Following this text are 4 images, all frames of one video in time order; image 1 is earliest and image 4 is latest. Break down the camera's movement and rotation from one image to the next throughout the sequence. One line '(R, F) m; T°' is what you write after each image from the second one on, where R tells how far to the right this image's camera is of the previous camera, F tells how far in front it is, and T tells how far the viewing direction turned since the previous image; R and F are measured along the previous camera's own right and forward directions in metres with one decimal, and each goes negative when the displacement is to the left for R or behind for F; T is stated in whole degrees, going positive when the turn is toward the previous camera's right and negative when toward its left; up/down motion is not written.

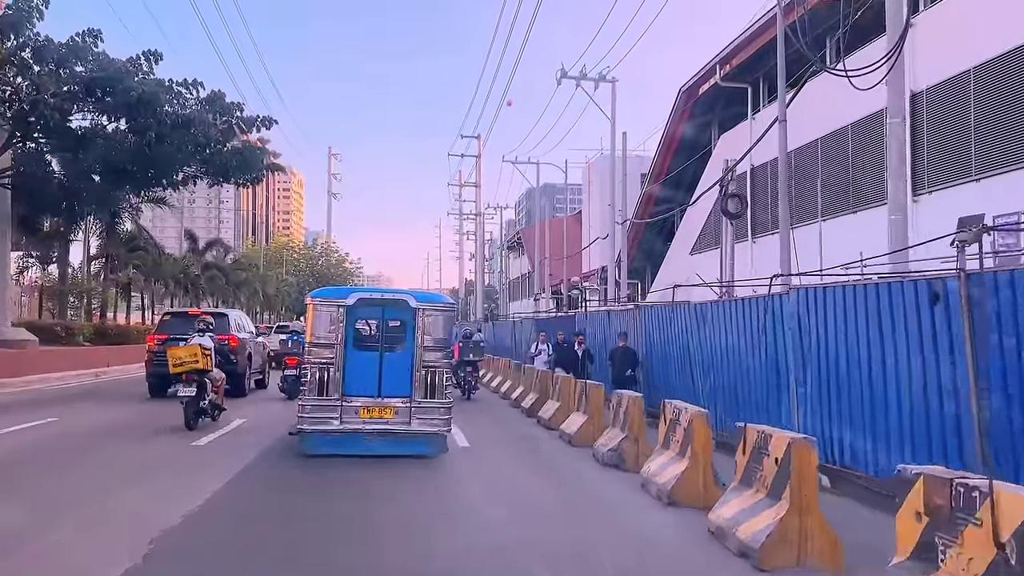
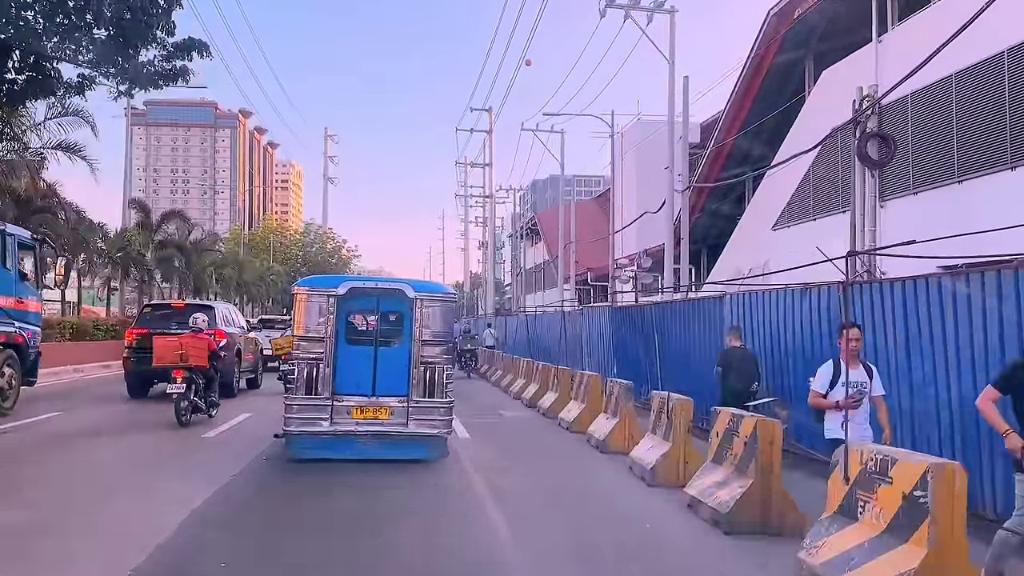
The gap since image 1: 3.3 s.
(-0.6, +4.6) m; 0°
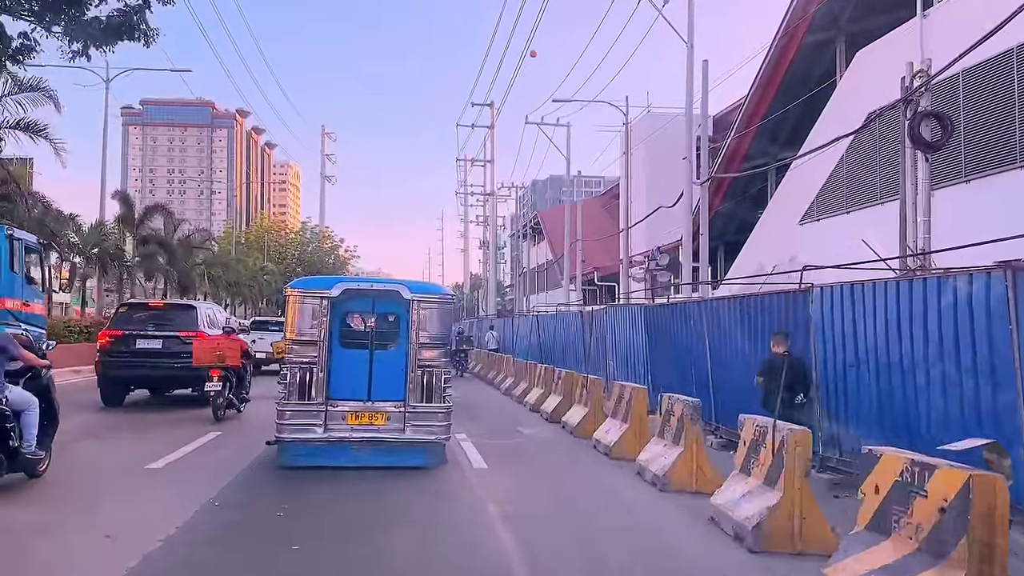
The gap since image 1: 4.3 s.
(-0.2, +1.2) m; 0°
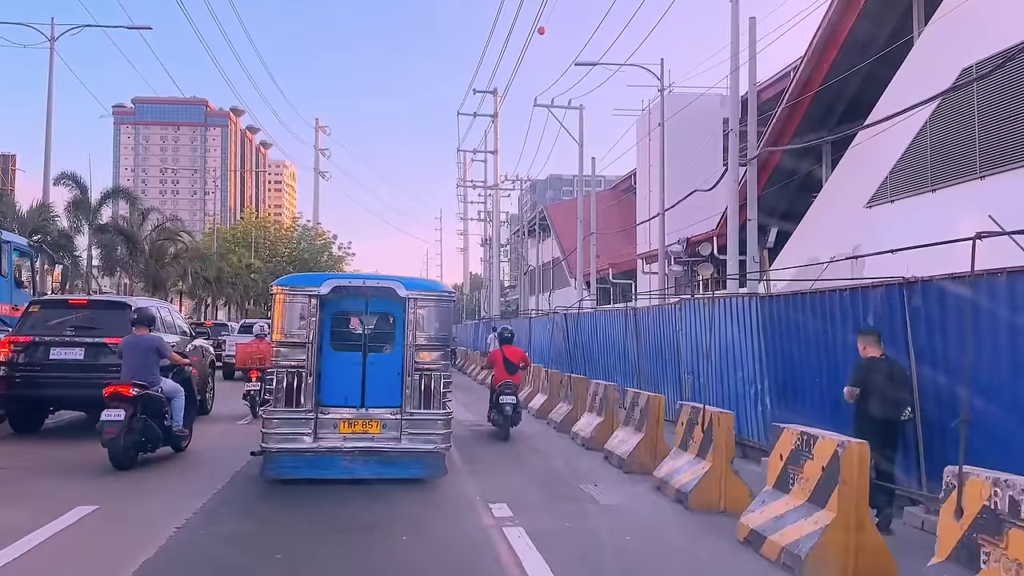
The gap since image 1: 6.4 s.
(-0.3, +2.3) m; 0°
